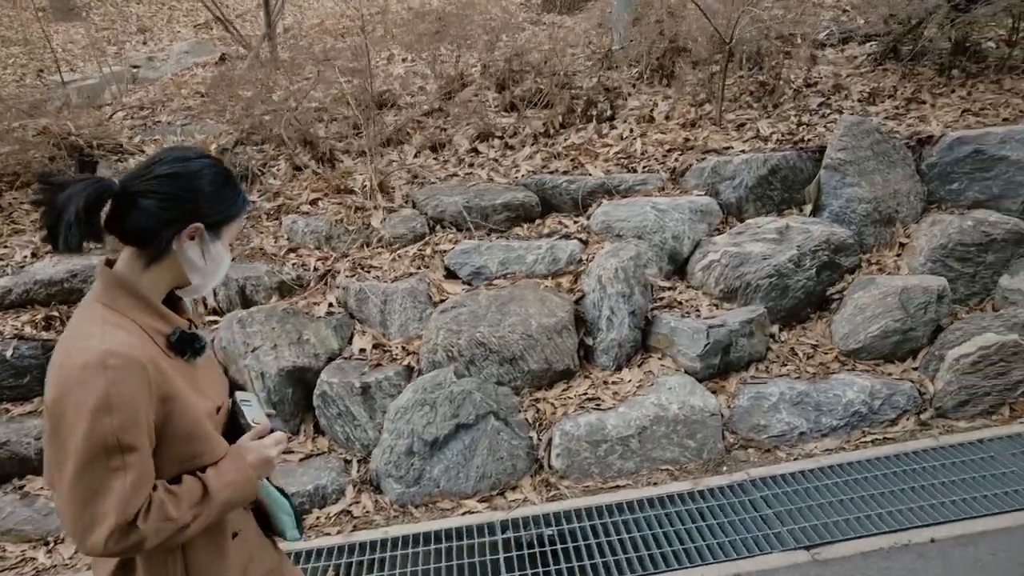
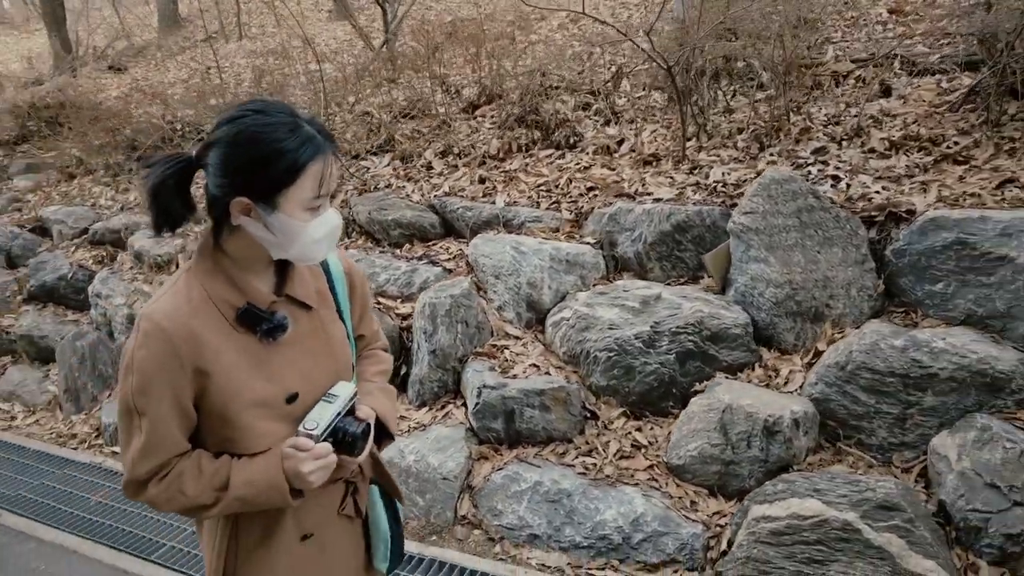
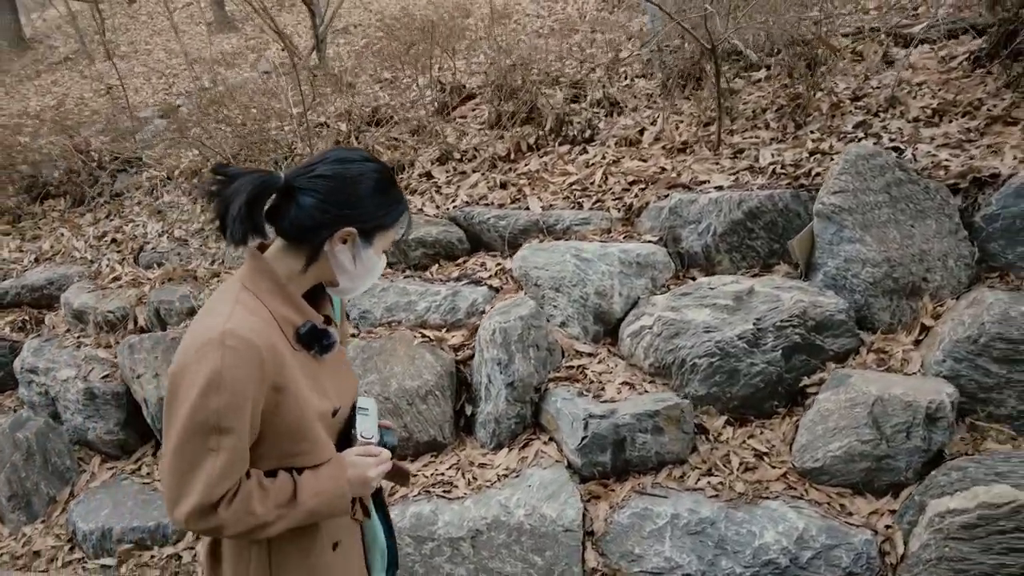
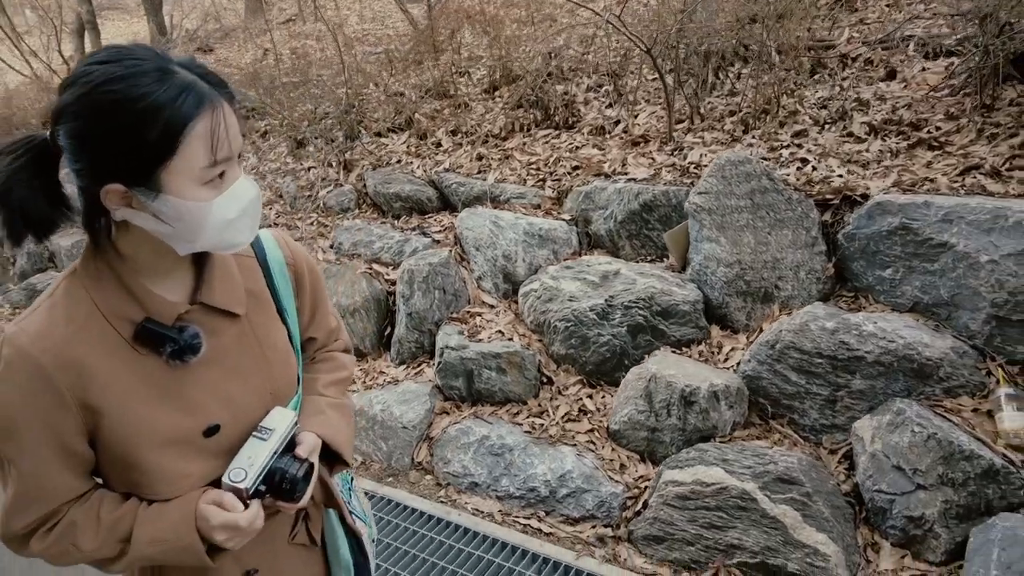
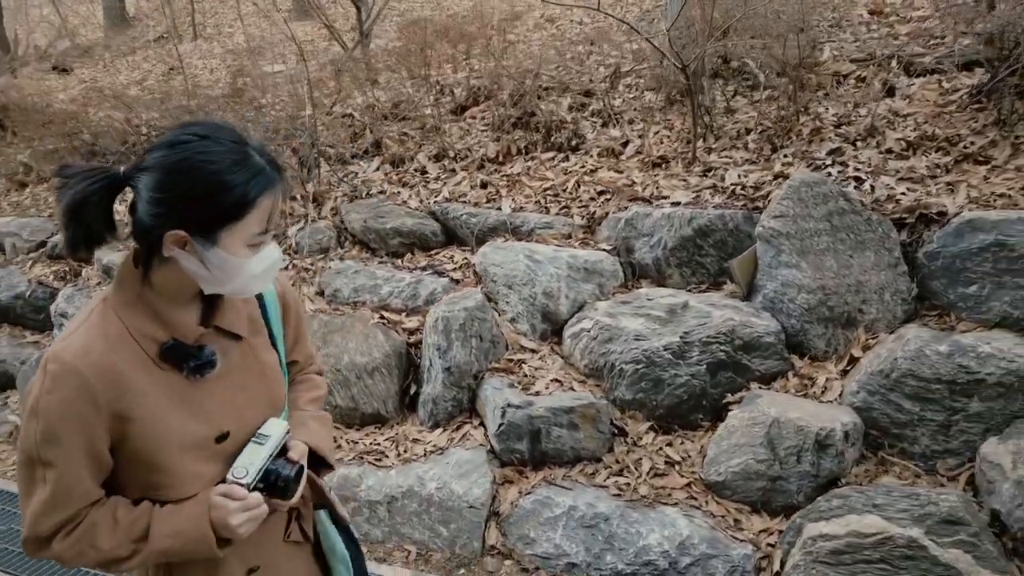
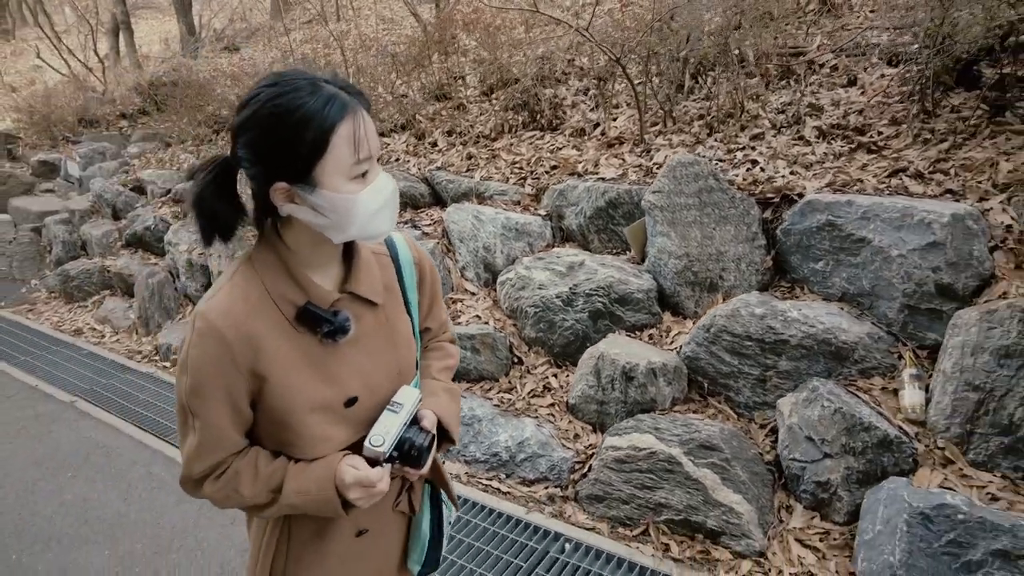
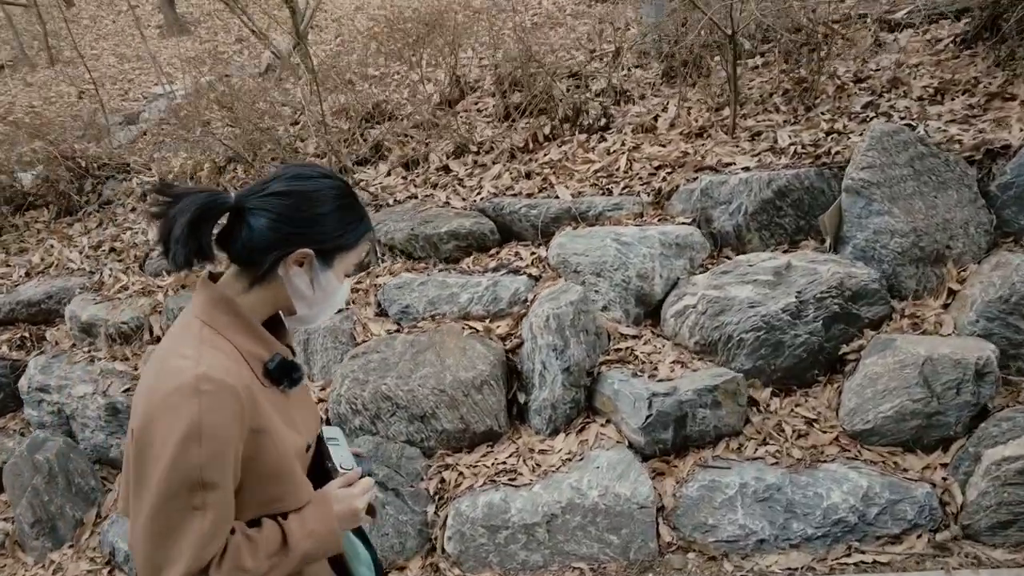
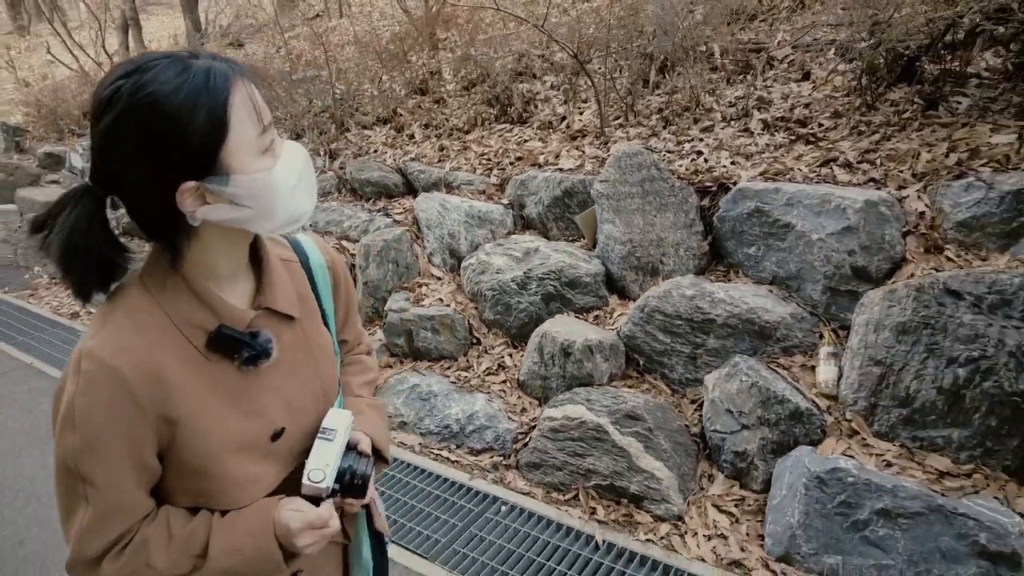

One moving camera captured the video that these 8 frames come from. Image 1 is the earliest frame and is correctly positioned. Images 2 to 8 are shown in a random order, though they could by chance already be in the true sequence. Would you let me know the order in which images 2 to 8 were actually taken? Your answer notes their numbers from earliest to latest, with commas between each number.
7, 3, 5, 2, 4, 6, 8
